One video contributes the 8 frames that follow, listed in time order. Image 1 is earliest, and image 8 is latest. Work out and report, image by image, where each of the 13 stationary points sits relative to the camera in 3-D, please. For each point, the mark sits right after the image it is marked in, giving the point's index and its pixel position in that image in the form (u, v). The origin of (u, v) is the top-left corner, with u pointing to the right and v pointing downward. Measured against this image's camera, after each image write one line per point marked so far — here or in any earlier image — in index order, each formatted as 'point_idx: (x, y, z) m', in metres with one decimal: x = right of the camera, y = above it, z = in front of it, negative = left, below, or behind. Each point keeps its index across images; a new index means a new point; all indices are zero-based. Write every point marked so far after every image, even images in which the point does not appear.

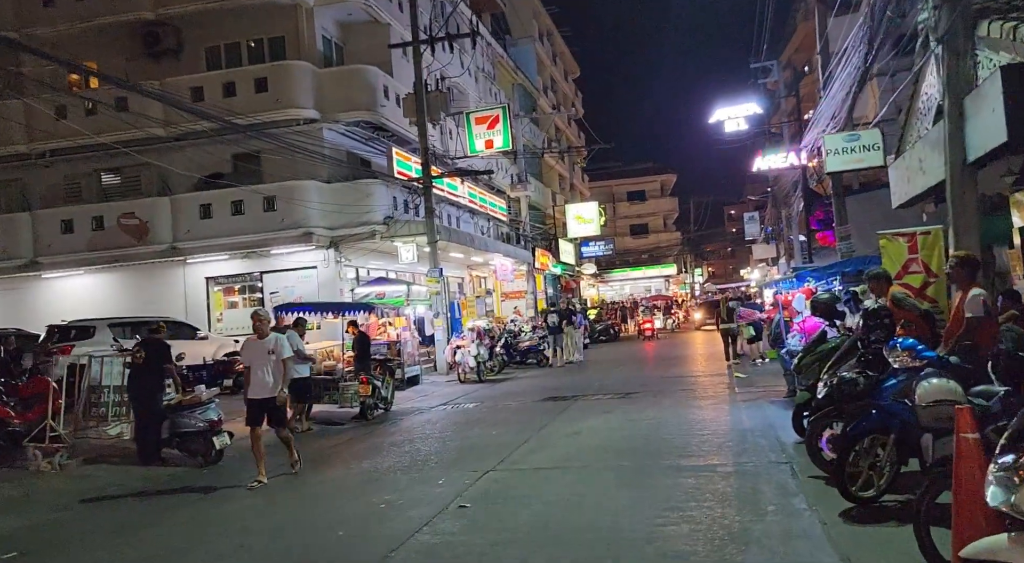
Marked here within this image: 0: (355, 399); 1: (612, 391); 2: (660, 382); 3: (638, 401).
0: (-2.7, -2.0, +14.5) m
1: (+2.0, -2.2, +16.8) m
2: (+3.0, -2.1, +17.6) m
3: (+2.2, -2.1, +14.6) m
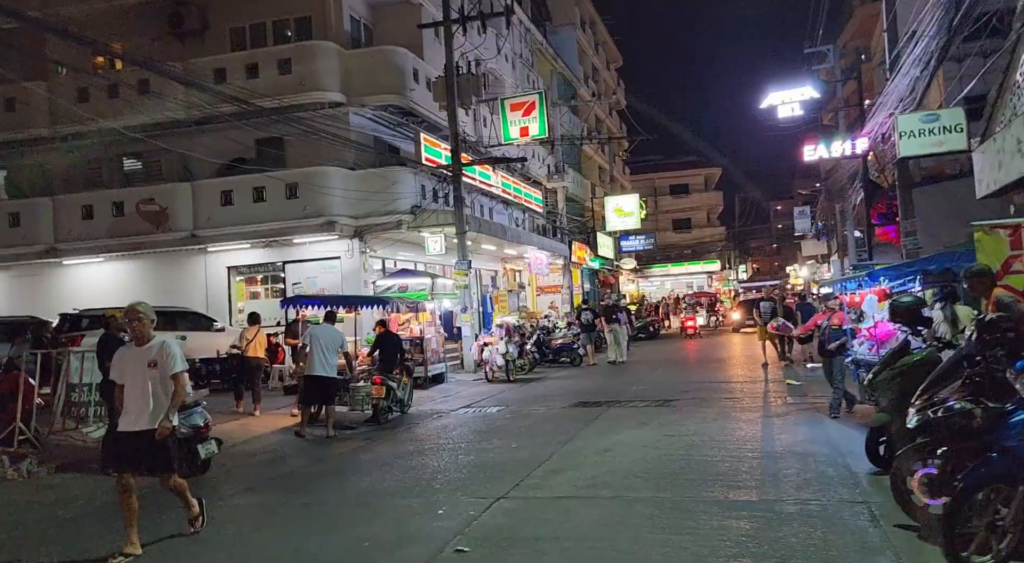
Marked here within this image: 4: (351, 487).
0: (-2.3, -1.9, +13.2) m
1: (+2.5, -2.1, +15.4) m
2: (+3.5, -2.0, +16.1) m
3: (+2.6, -2.0, +13.2) m
4: (-1.7, -2.2, +9.0) m
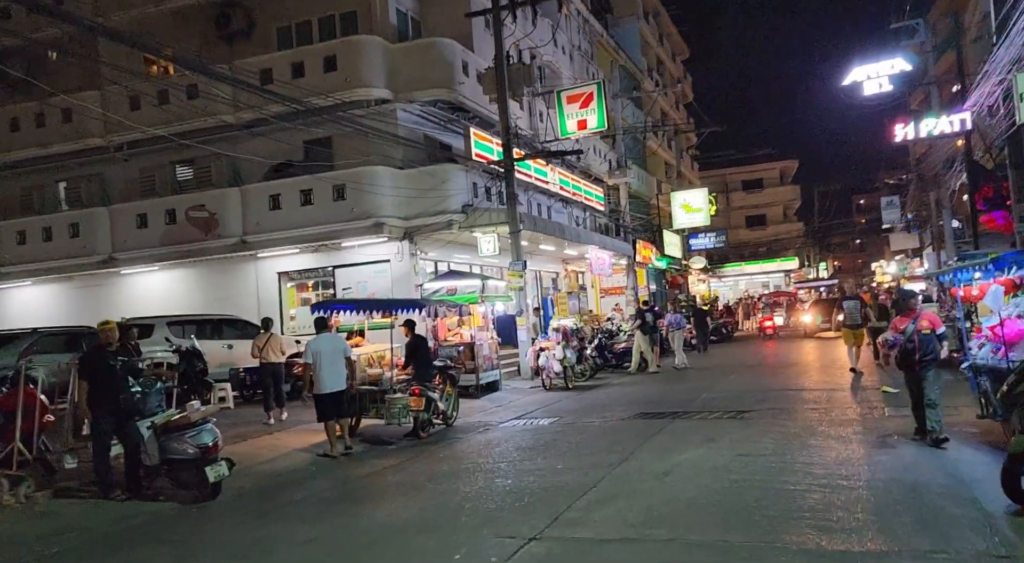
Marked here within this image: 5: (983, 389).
0: (-1.6, -1.9, +12.1) m
1: (+3.4, -2.0, +13.8) m
2: (+4.5, -1.9, +14.4) m
3: (+3.3, -1.9, +11.6) m
4: (-1.3, -2.1, +7.7) m
5: (+5.2, -1.2, +9.5) m
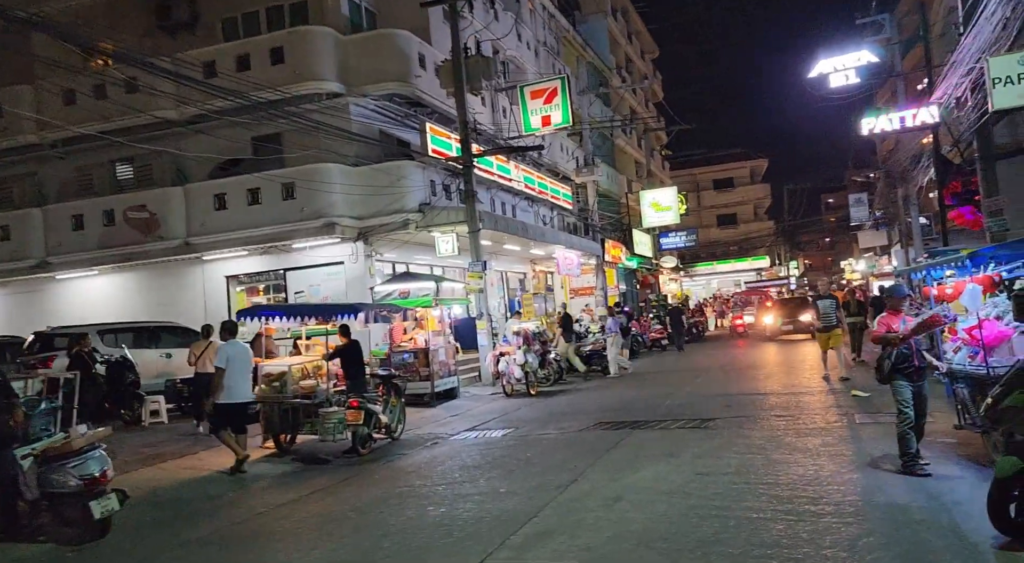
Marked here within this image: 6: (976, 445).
0: (-2.3, -1.9, +11.1) m
1: (+2.6, -2.0, +13.0) m
2: (+3.7, -1.9, +13.6) m
3: (+2.6, -1.9, +10.7) m
4: (-1.9, -2.2, +6.8) m
5: (+4.6, -1.2, +8.7) m
6: (+4.8, -1.7, +8.9) m
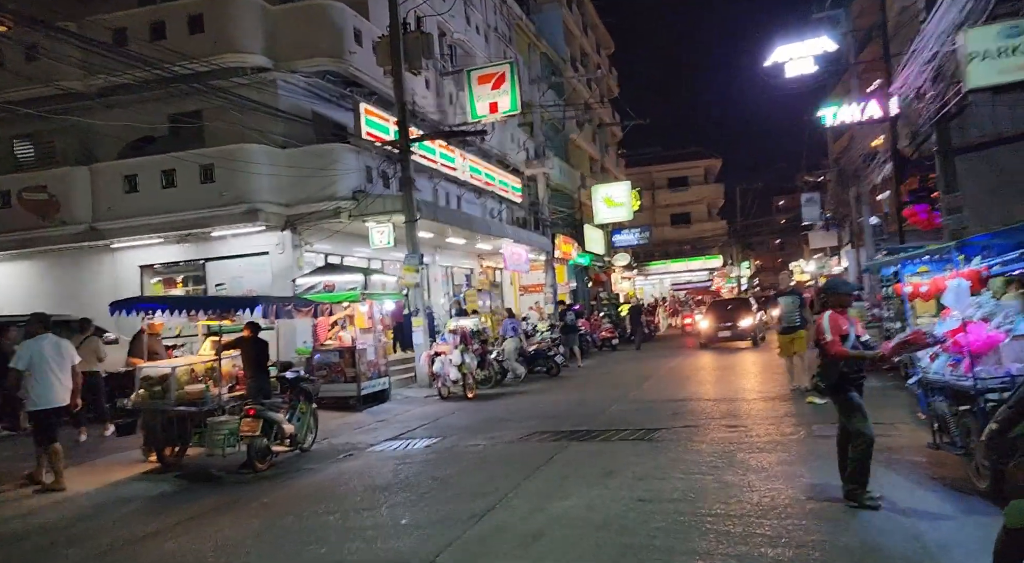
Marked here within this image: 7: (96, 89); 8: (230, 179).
0: (-3.2, -1.8, +9.6) m
1: (+1.6, -1.9, +11.7) m
2: (+2.6, -1.9, +12.4) m
3: (+1.7, -1.9, +9.5) m
4: (-2.6, -2.1, +5.3) m
5: (+3.8, -1.2, +7.6) m
6: (+4.0, -1.7, +7.8) m
7: (-9.6, +4.4, +19.6) m
8: (-6.2, +2.2, +18.7) m
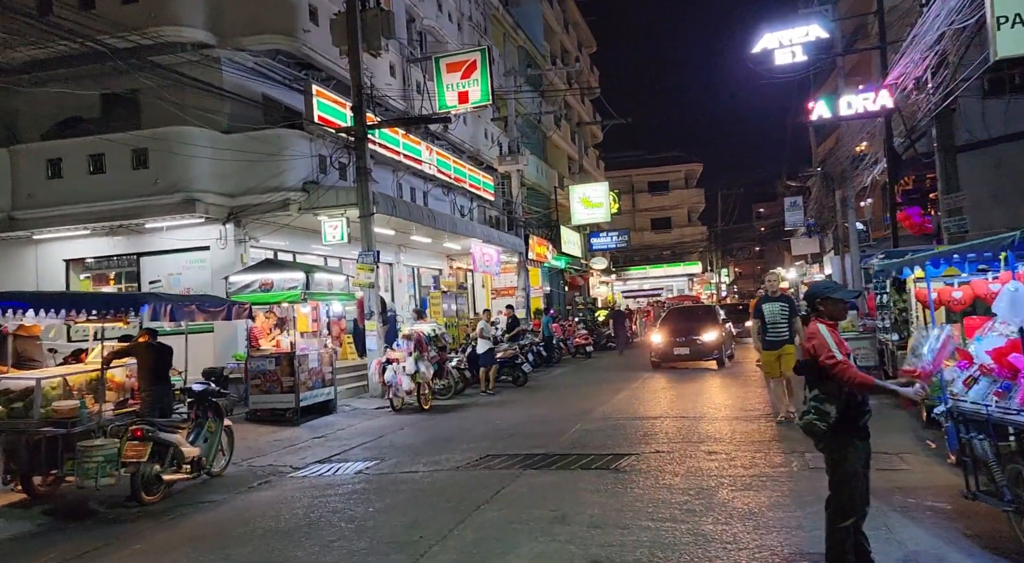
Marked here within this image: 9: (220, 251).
0: (-3.7, -1.7, +7.9) m
1: (+1.0, -2.0, +10.1) m
2: (+2.0, -1.9, +10.9) m
3: (+1.1, -1.9, +7.9) m
4: (-3.1, -2.0, +3.6) m
5: (+3.2, -1.2, +6.1) m
6: (+3.5, -1.7, +6.2) m
7: (-10.3, +4.5, +17.8) m
8: (-6.9, +2.3, +17.0) m
9: (-6.0, +0.6, +17.5) m
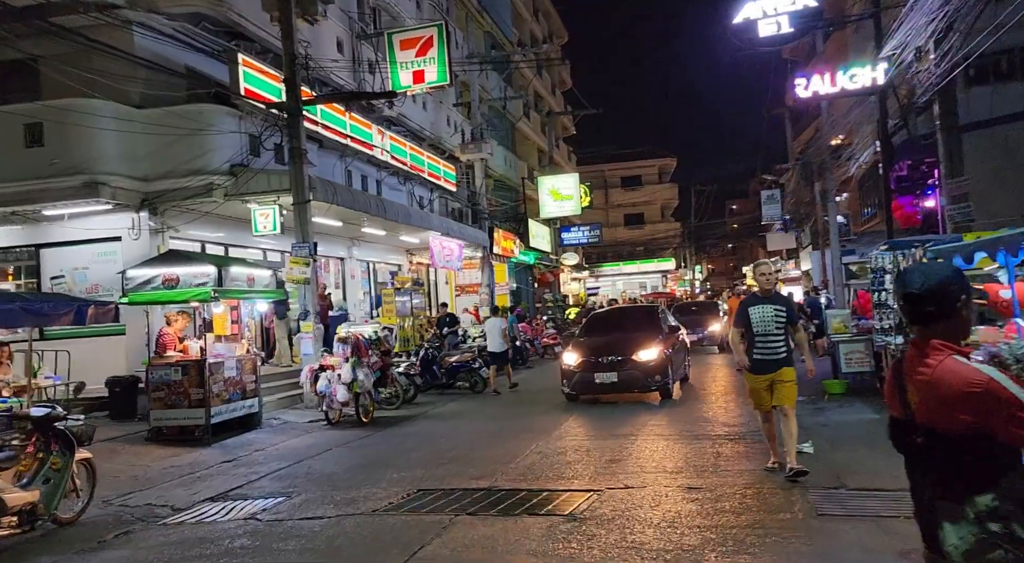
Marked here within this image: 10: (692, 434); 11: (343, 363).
0: (-4.3, -1.7, +5.8) m
1: (+0.4, -1.9, +8.2) m
2: (+1.4, -1.8, +8.9) m
3: (+0.6, -1.9, +6.0) m
4: (-3.5, -2.0, +1.6) m
5: (+2.7, -1.2, +4.2) m
6: (+3.0, -1.7, +4.4) m
7: (-11.1, +4.6, +15.5) m
8: (-7.8, +2.4, +14.8) m
9: (-6.9, +0.7, +15.3) m
10: (+2.2, -1.8, +10.1) m
11: (-2.8, -1.3, +14.2) m
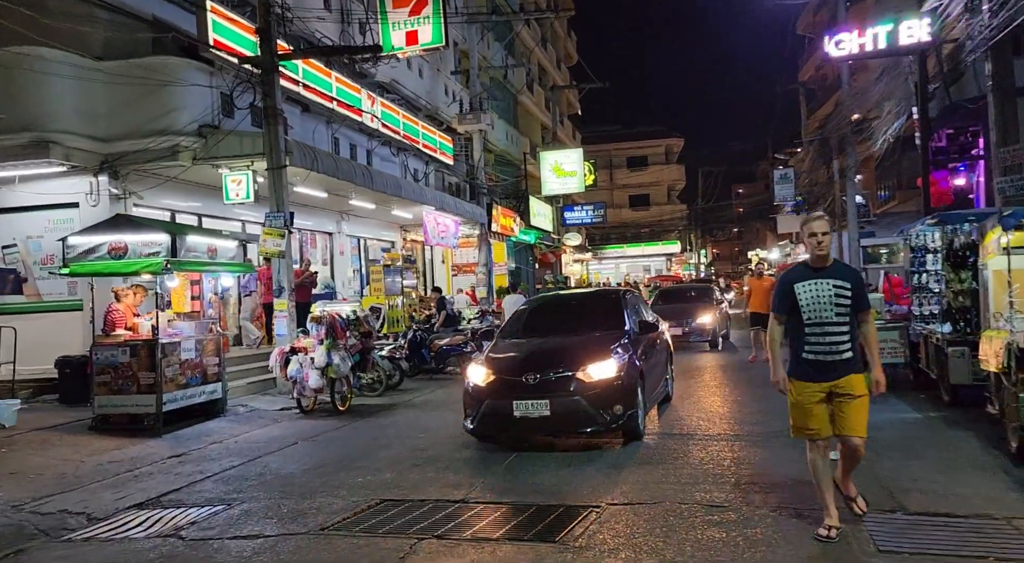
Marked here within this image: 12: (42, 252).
0: (-4.4, -1.5, +4.4) m
1: (+0.2, -1.7, +6.8) m
2: (+1.2, -1.6, +7.6) m
3: (+0.4, -1.7, +4.6) m
4: (-3.7, -1.8, +0.2) m
5: (+2.6, -1.0, +2.8) m
6: (+2.8, -1.6, +3.0) m
7: (-11.1, +5.2, +14.0) m
8: (-7.8, +2.9, +13.3) m
9: (-6.9, +1.2, +13.9) m
10: (+2.0, -1.6, +8.7) m
11: (-2.9, -0.9, +12.8) m
12: (-7.9, +0.5, +14.2) m
